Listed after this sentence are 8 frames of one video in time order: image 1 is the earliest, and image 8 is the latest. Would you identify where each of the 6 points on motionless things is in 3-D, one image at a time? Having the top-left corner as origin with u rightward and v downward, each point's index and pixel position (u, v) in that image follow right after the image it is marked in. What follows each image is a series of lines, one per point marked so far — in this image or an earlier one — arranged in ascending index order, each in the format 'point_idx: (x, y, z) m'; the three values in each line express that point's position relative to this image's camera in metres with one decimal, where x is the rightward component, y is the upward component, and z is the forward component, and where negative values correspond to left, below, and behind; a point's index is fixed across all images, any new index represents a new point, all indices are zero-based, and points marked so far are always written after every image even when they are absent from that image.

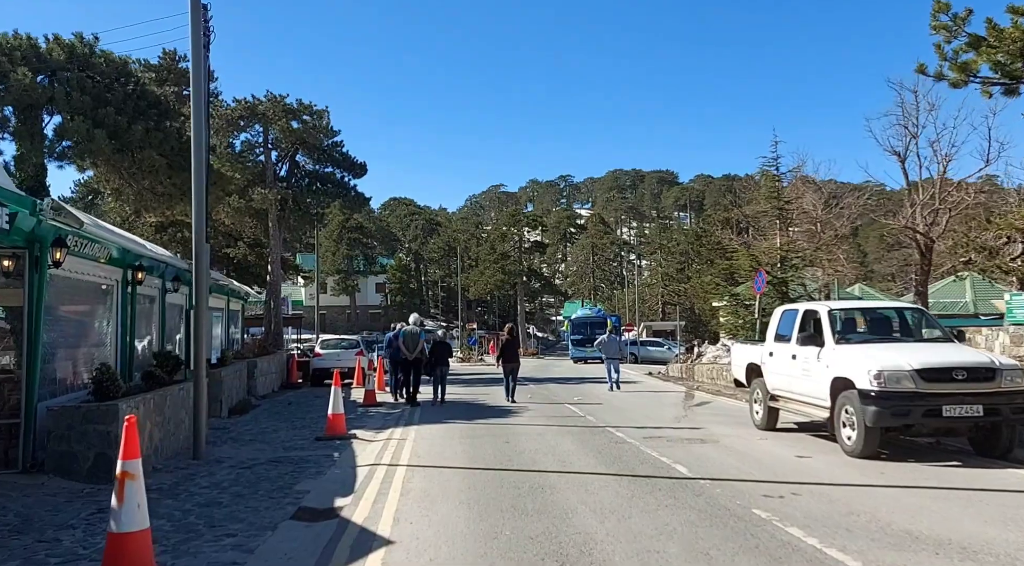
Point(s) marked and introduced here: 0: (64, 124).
0: (-8.8, +3.2, +17.2) m
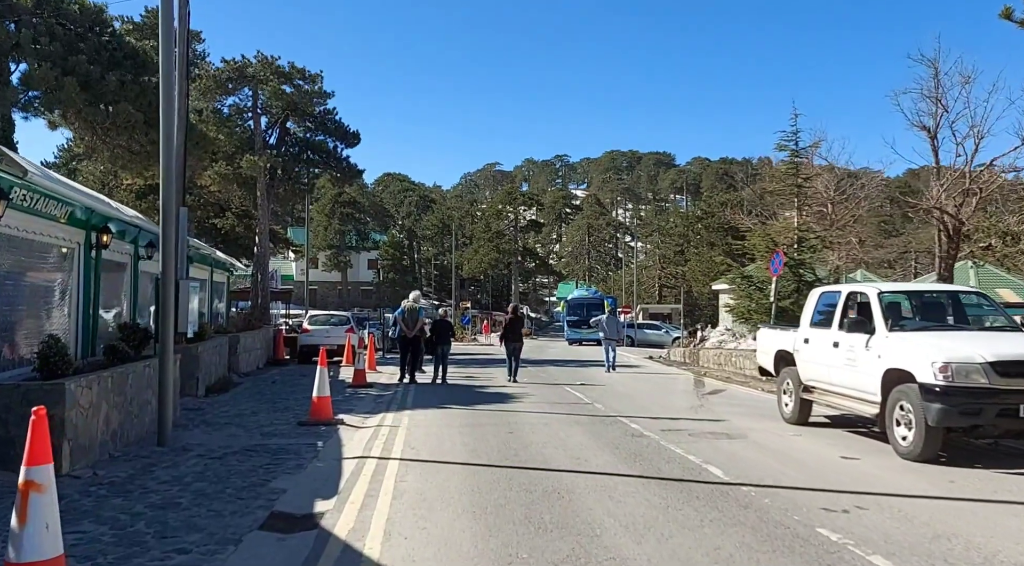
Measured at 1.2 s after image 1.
0: (-8.7, +3.8, +15.8) m
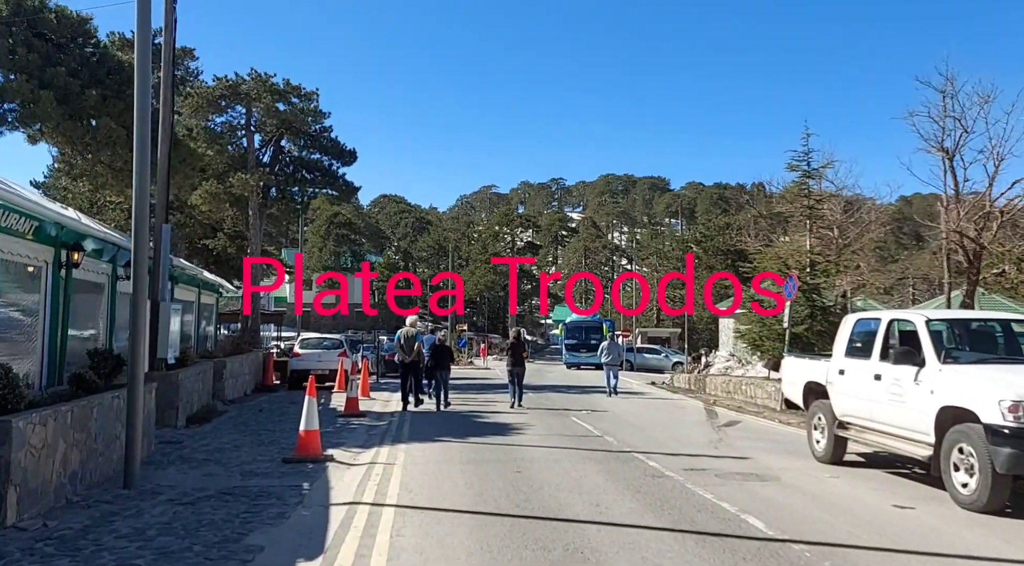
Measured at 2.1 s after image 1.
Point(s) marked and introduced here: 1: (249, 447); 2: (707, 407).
0: (-8.6, +3.5, +14.8) m
1: (-3.7, -2.3, +12.3) m
2: (+4.4, -2.8, +19.9) m
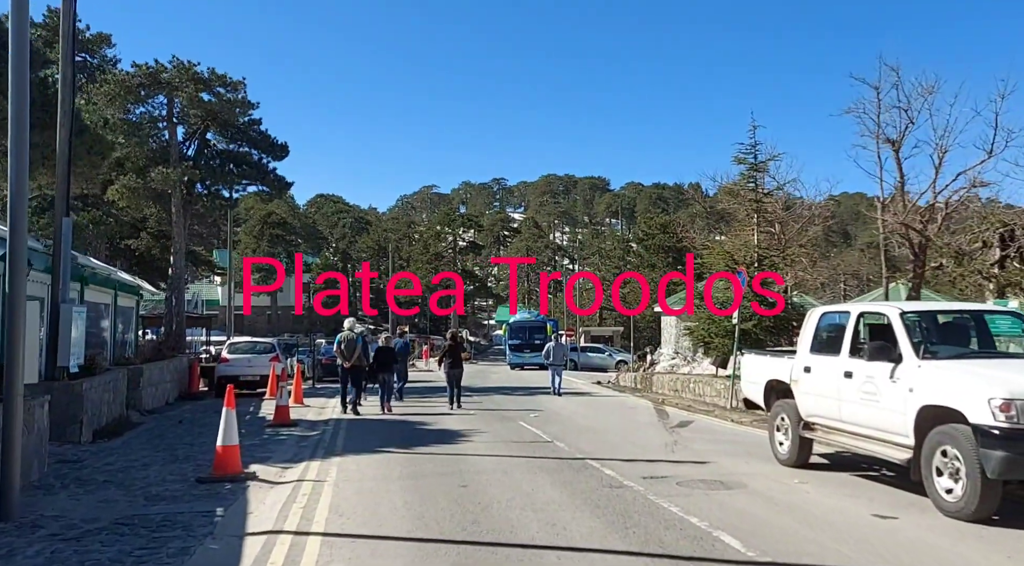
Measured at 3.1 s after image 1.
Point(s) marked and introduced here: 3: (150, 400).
0: (-9.6, +3.4, +13.2) m
1: (-4.4, -2.3, +11.0) m
2: (+3.2, -2.7, +19.2) m
3: (-8.1, -2.6, +19.7) m
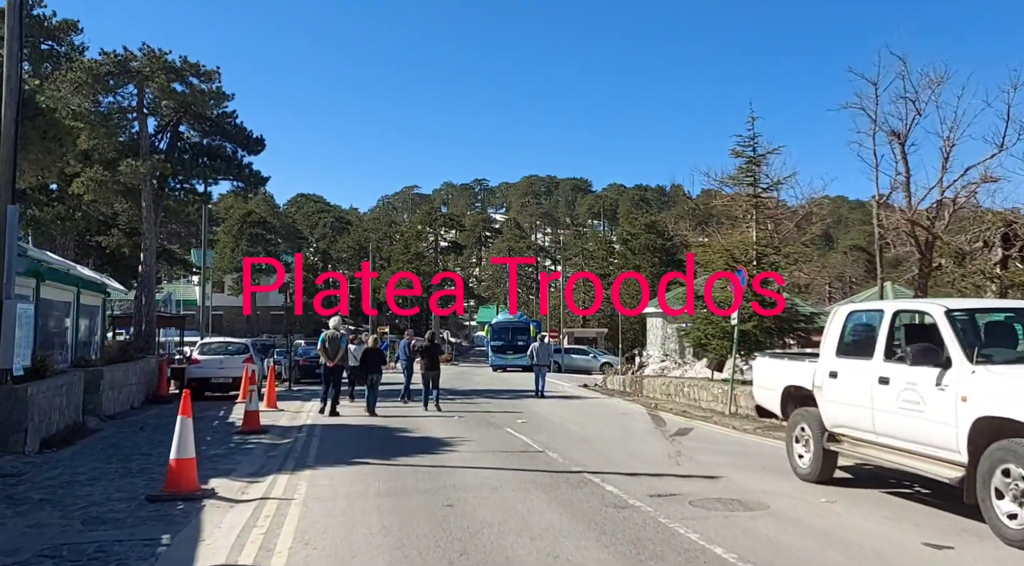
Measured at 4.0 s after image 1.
0: (-9.7, +3.5, +12.0) m
1: (-4.6, -2.2, +9.9) m
2: (+2.9, -2.7, +18.2) m
3: (-8.4, -2.5, +18.4) m
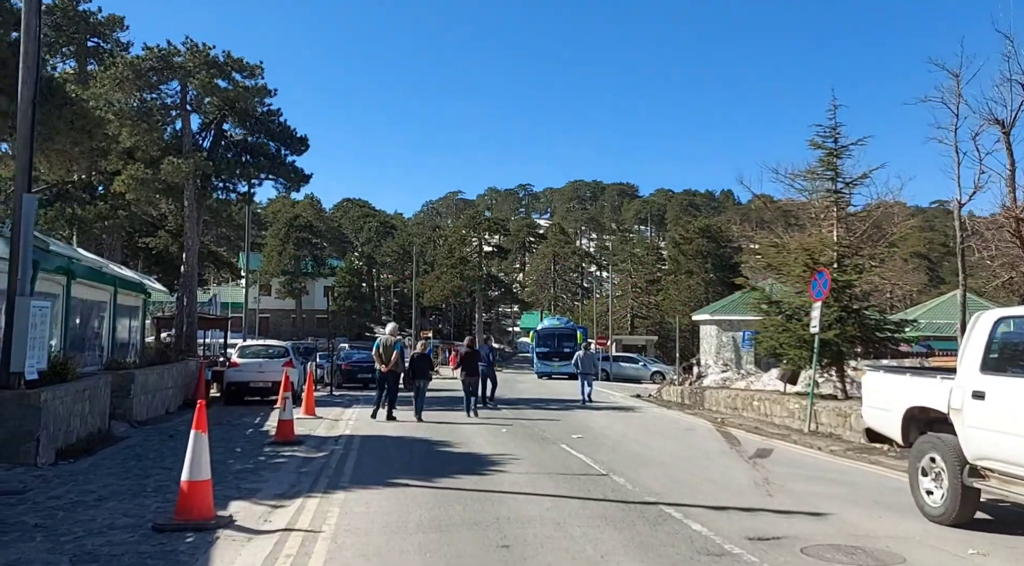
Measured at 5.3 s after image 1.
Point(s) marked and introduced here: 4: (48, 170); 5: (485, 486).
0: (-8.9, +3.6, +11.1) m
1: (-3.9, -2.2, +8.7) m
2: (+3.9, -2.7, +16.6) m
3: (-7.4, -2.5, +17.4) m
4: (-9.1, +2.2, +17.1) m
5: (-0.3, -2.3, +9.9) m
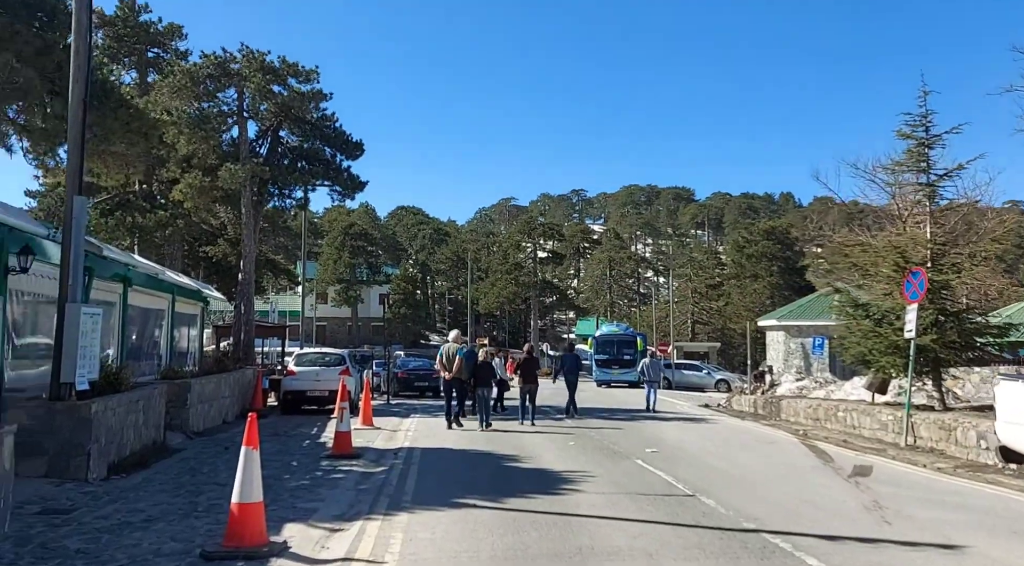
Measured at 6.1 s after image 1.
0: (-8.1, +3.5, +10.8) m
1: (-3.2, -2.2, +8.1) m
2: (+5.1, -2.8, +15.5) m
3: (-6.1, -2.6, +17.0) m
4: (-7.8, +2.1, +16.8) m
5: (+0.5, -2.3, +9.0) m
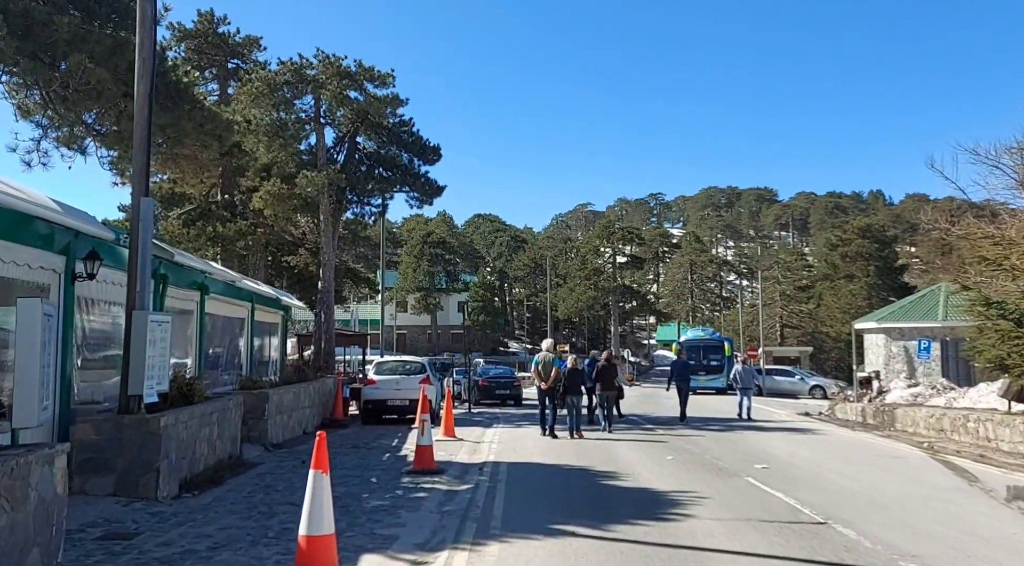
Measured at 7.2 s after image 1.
0: (-7.0, +3.4, +10.4) m
1: (-2.3, -2.2, +7.2) m
2: (+6.6, -2.7, +13.9) m
3: (-4.4, -2.8, +16.4) m
4: (-6.2, +1.9, +16.4) m
5: (+1.5, -2.3, +7.9) m
